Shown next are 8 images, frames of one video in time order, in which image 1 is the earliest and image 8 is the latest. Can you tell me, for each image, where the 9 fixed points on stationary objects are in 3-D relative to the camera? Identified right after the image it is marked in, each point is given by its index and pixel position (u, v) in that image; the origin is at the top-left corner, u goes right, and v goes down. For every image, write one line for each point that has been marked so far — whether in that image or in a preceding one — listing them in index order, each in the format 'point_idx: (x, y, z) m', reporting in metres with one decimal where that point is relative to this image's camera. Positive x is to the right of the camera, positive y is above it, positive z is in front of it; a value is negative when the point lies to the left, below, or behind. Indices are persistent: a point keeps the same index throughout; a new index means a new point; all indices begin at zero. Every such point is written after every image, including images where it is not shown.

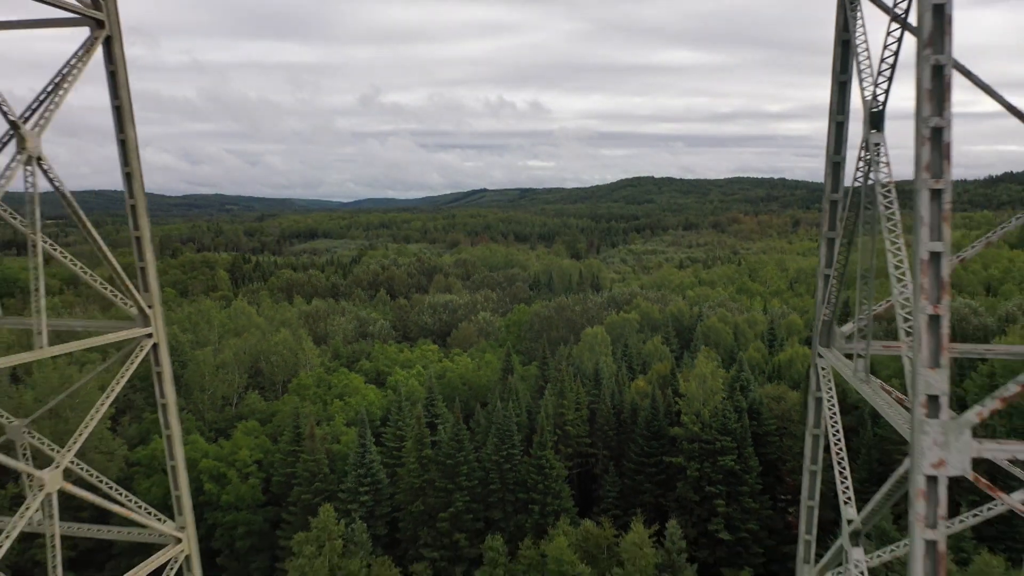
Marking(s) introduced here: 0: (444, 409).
0: (-1.4, -2.5, +17.5) m
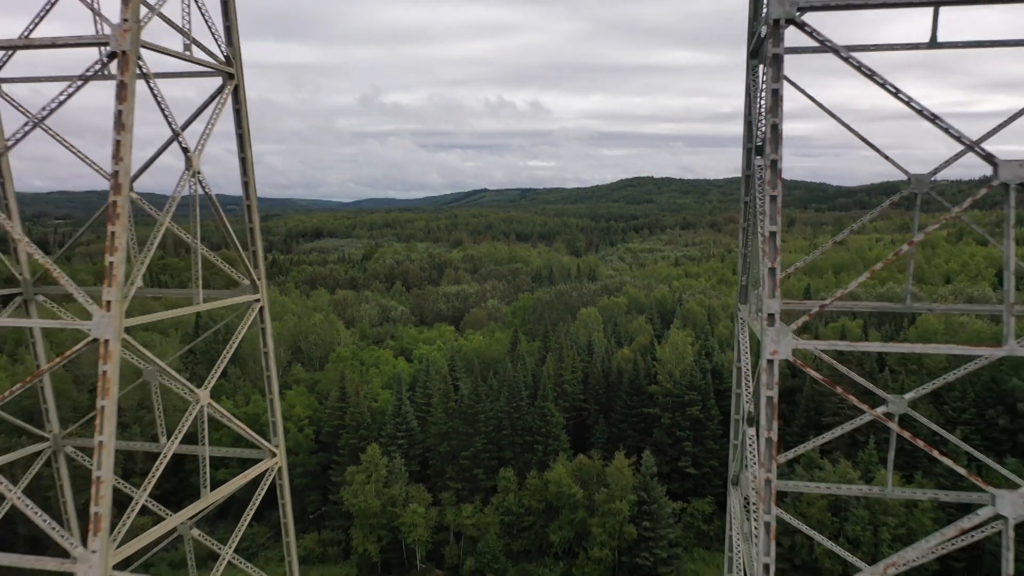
0: (-1.2, -2.1, +21.0) m
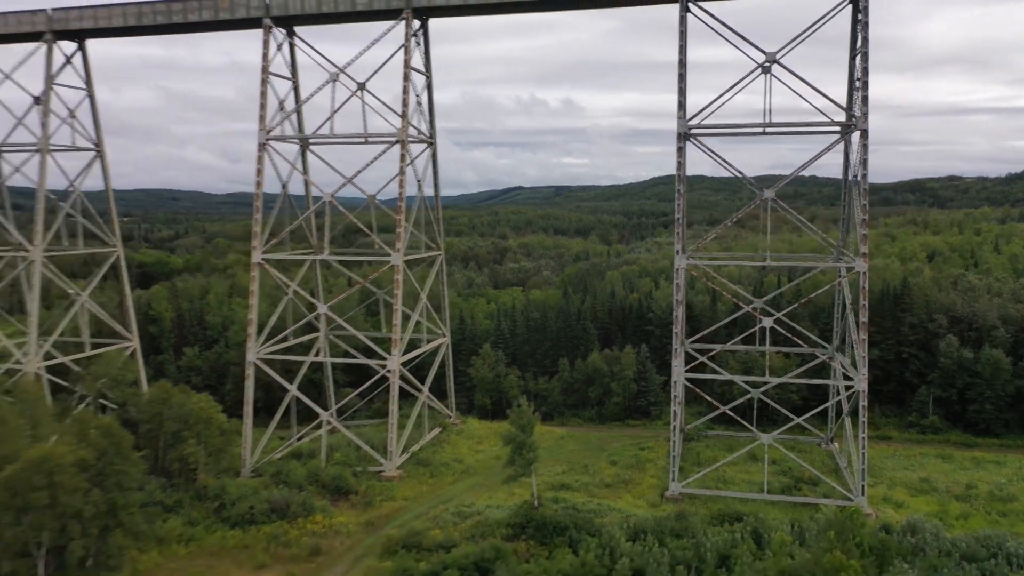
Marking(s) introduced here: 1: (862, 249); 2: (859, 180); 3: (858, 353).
0: (+0.9, -0.9, +33.6) m
1: (+8.2, +0.9, +19.5) m
2: (+8.1, +2.5, +19.4) m
3: (+8.3, -1.6, +19.9) m
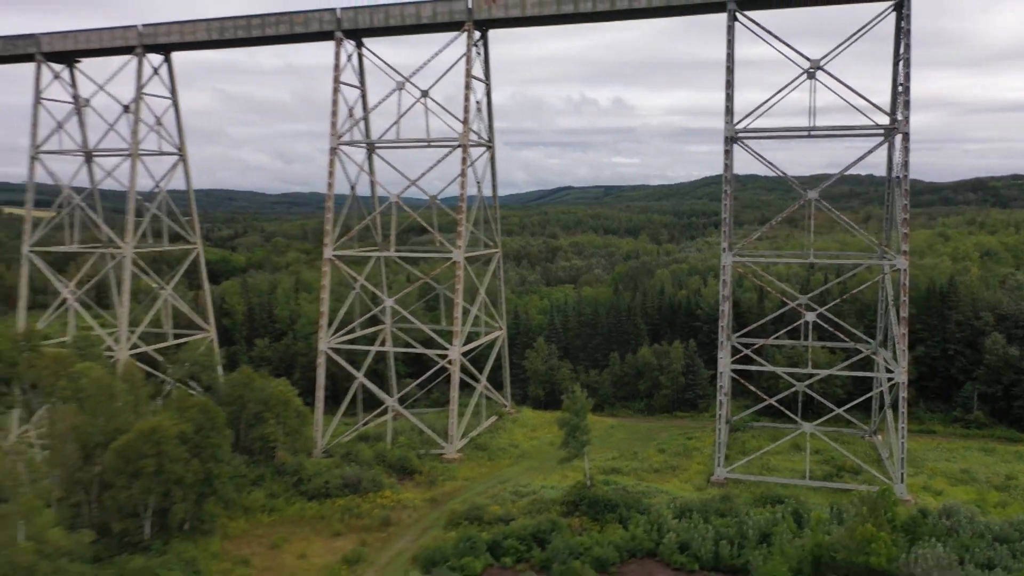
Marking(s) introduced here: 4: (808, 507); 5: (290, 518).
0: (+3.1, -0.8, +34.9) m
1: (+9.6, +1.0, +20.3) m
2: (+9.5, +2.6, +20.2) m
3: (+9.7, -1.5, +20.7) m
4: (+6.6, -4.9, +18.4) m
5: (-5.2, -5.4, +19.4) m
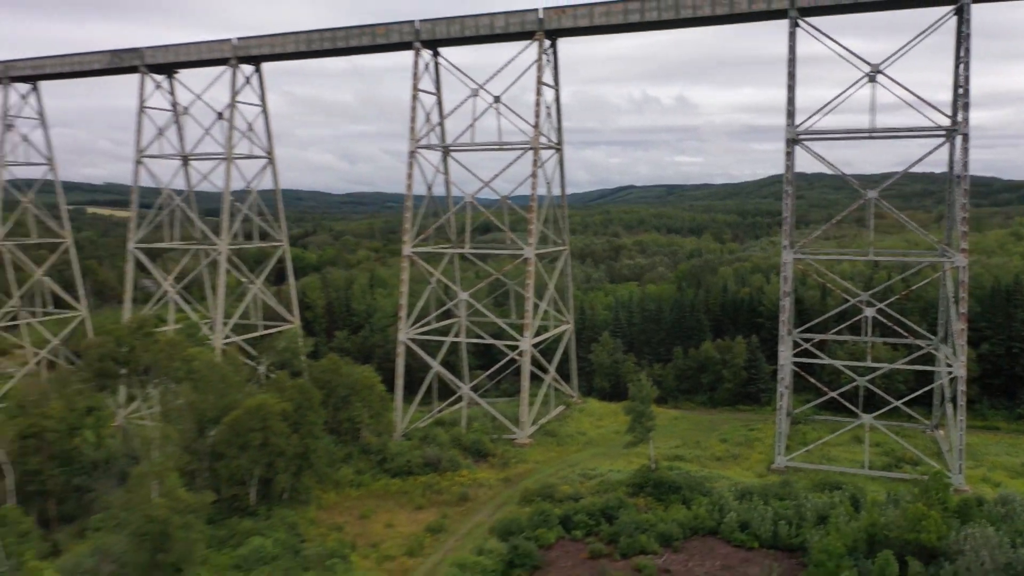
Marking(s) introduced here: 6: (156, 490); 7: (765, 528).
0: (+5.9, -0.6, +35.9) m
1: (+11.4, +1.1, +21.0) m
2: (+11.3, +2.7, +20.9) m
3: (+11.5, -1.4, +21.4) m
4: (+8.2, -4.8, +19.3) m
5: (-3.4, -5.2, +21.1) m
6: (-6.7, -3.8, +15.7) m
7: (+5.4, -5.1, +17.6) m
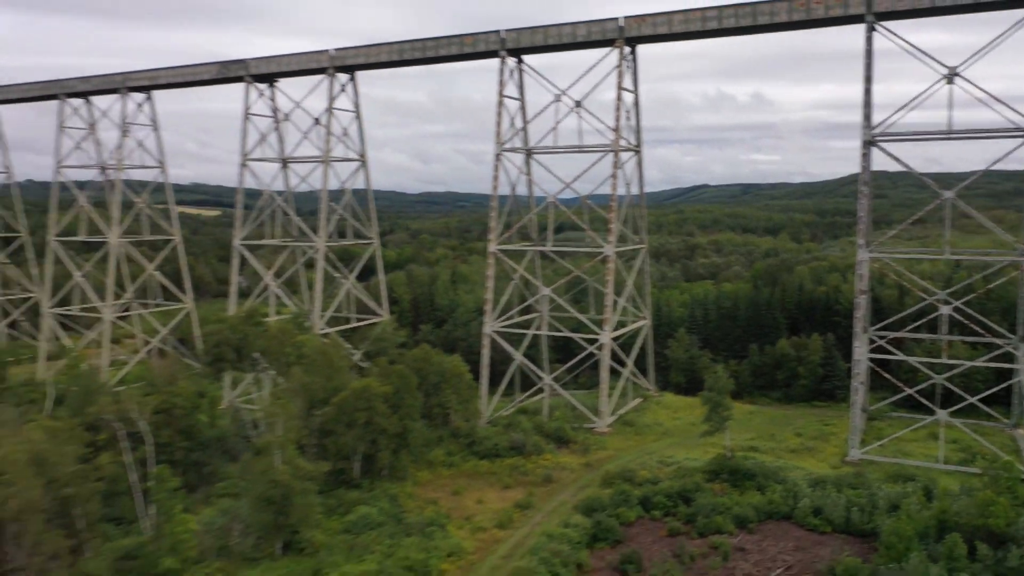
0: (+9.4, -0.6, +36.7) m
1: (+13.6, +1.1, +21.3) m
2: (+13.5, +2.7, +21.2) m
3: (+13.7, -1.3, +21.7) m
4: (+10.2, -4.7, +19.9) m
5: (-1.2, -5.0, +22.7) m
6: (-5.0, -3.6, +17.6) m
7: (+7.2, -5.0, +18.5) m
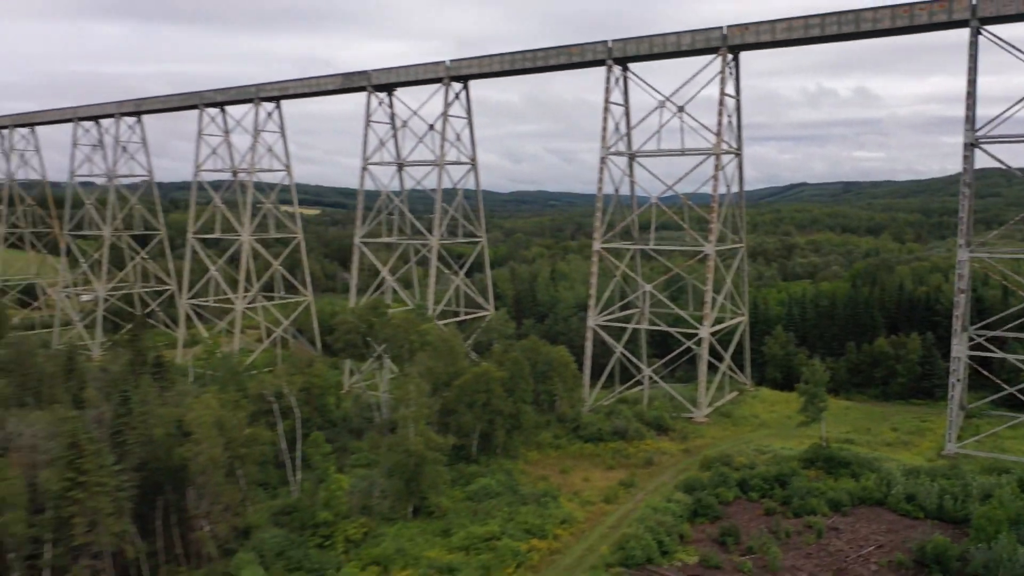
0: (+13.9, -0.5, +37.2) m
1: (+16.4, +1.1, +21.5) m
2: (+16.4, +2.7, +21.4) m
3: (+16.6, -1.4, +21.9) m
4: (+12.9, -4.7, +20.5) m
5: (+1.8, -4.9, +24.5) m
6: (-2.4, -3.4, +19.9) m
7: (+9.8, -5.0, +19.4) m
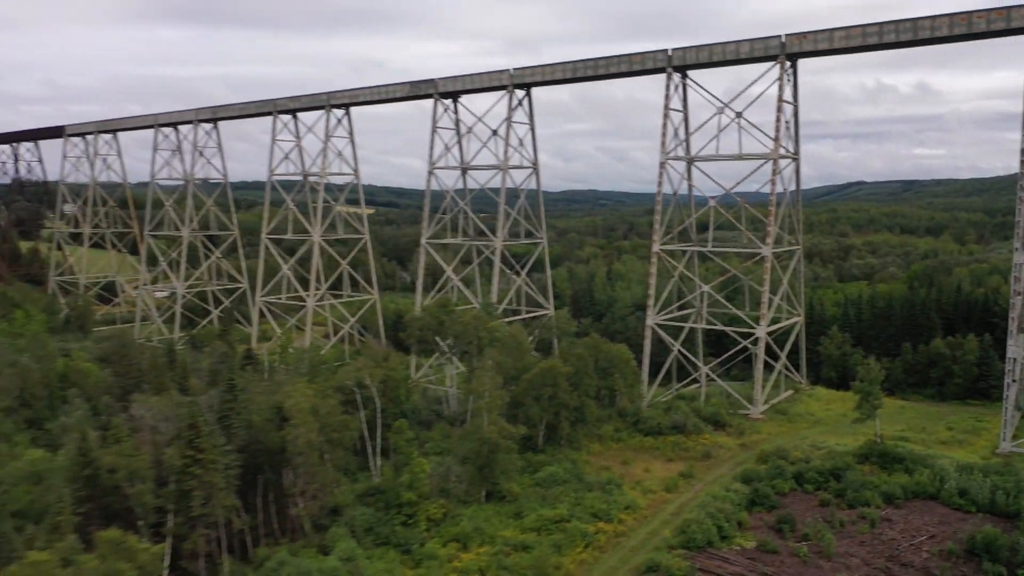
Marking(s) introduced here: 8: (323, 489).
0: (+16.7, -0.6, +37.7) m
1: (+18.2, +1.0, +21.8) m
2: (+18.1, +2.6, +21.7) m
3: (+18.4, -1.5, +22.2) m
4: (+14.6, -4.8, +21.1) m
5: (+3.8, -4.9, +25.7) m
6: (-0.7, -3.4, +21.4) m
7: (+11.4, -5.0, +20.1) m
8: (-4.4, -4.7, +19.4) m
